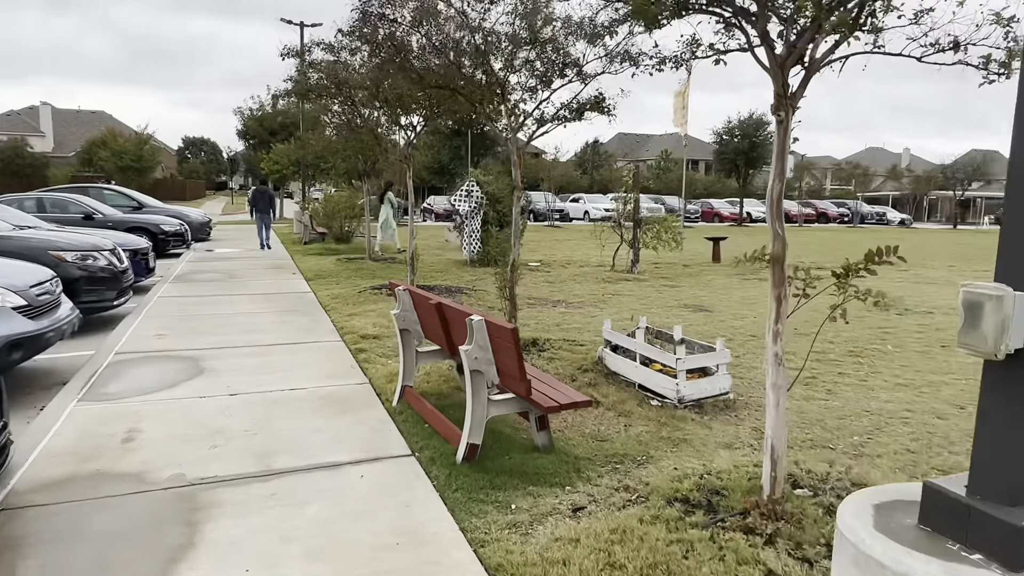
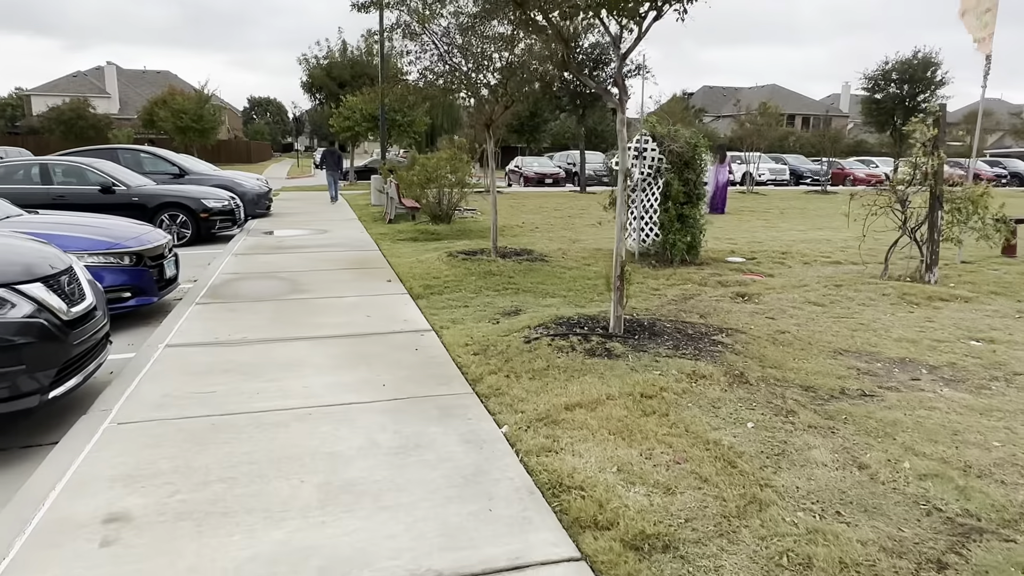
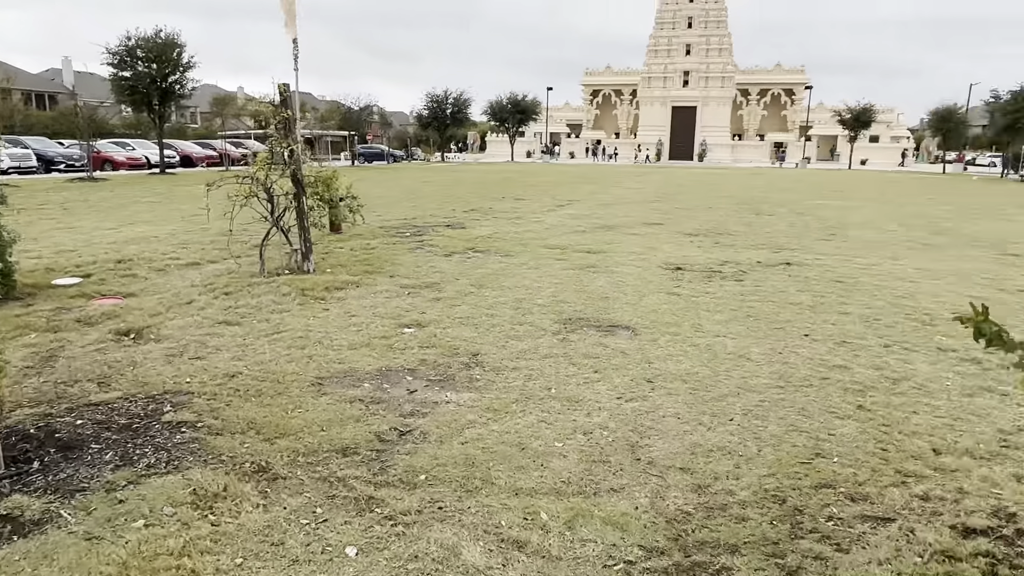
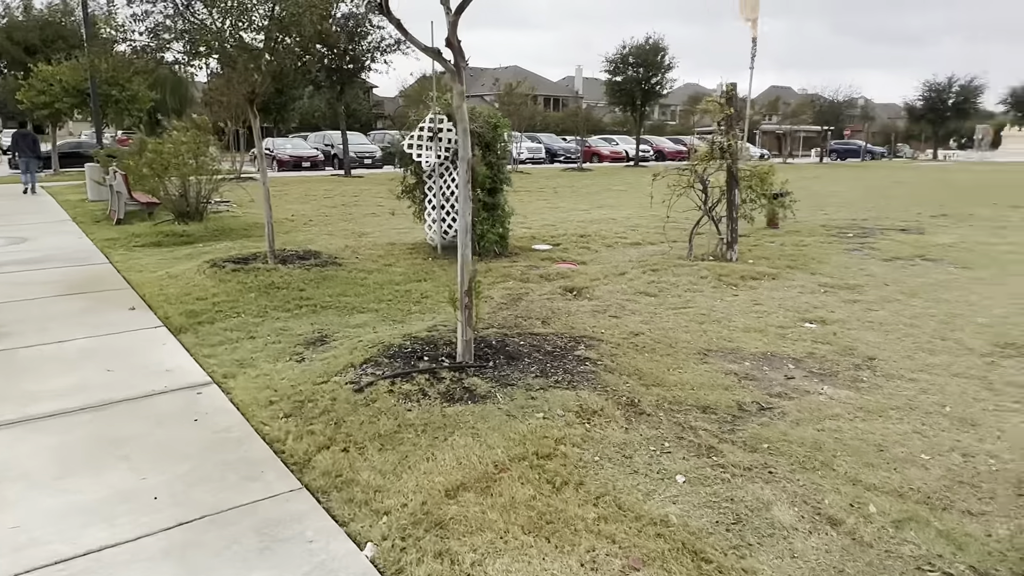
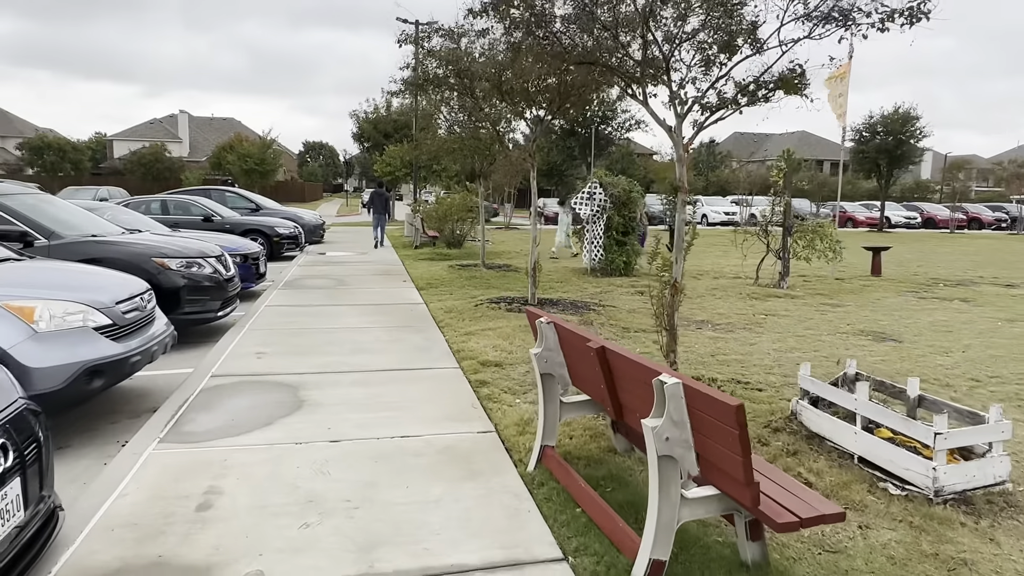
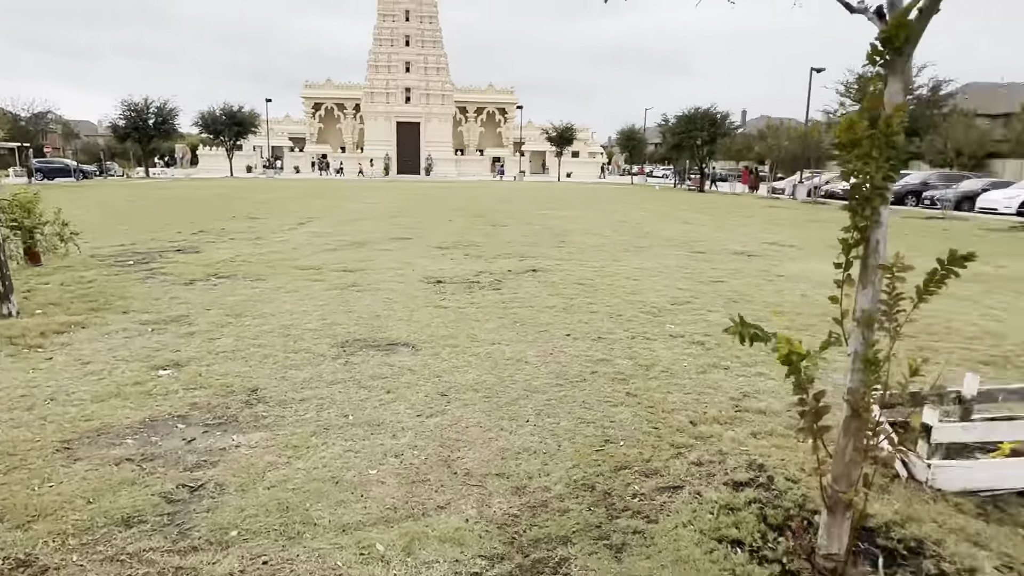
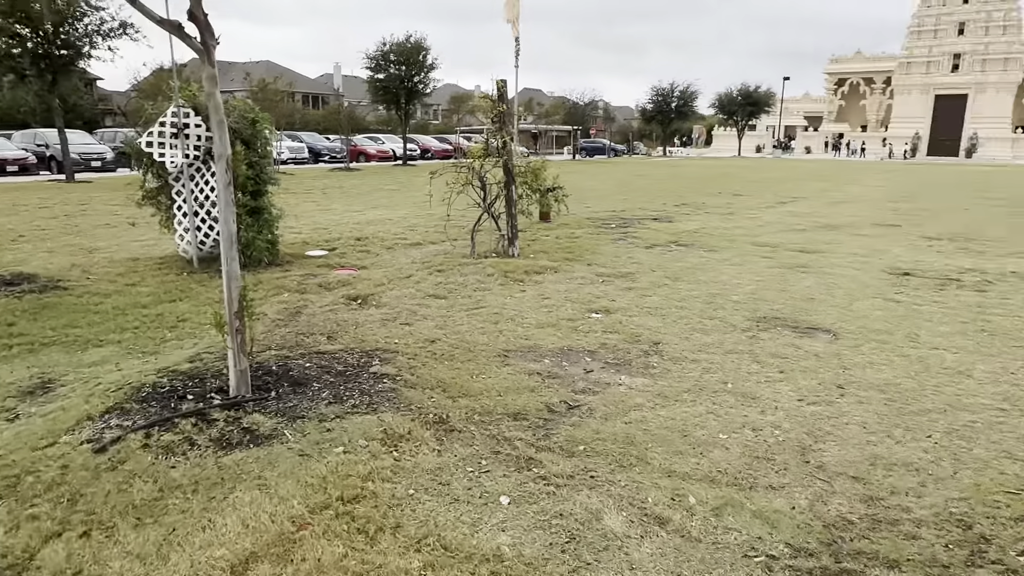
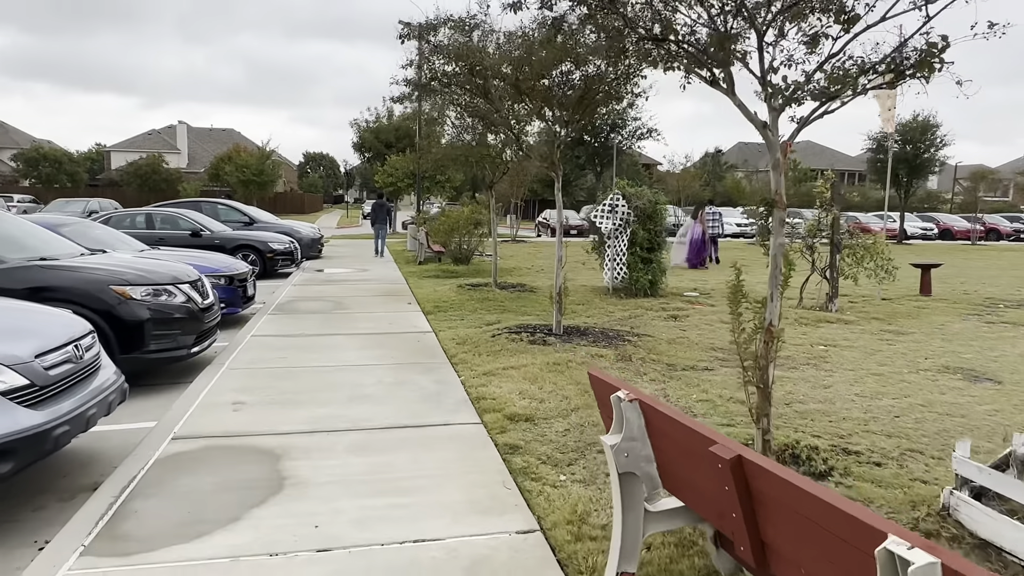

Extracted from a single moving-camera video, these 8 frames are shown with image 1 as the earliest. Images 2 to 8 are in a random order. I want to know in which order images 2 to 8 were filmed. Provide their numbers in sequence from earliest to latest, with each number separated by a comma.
5, 8, 2, 4, 7, 3, 6
